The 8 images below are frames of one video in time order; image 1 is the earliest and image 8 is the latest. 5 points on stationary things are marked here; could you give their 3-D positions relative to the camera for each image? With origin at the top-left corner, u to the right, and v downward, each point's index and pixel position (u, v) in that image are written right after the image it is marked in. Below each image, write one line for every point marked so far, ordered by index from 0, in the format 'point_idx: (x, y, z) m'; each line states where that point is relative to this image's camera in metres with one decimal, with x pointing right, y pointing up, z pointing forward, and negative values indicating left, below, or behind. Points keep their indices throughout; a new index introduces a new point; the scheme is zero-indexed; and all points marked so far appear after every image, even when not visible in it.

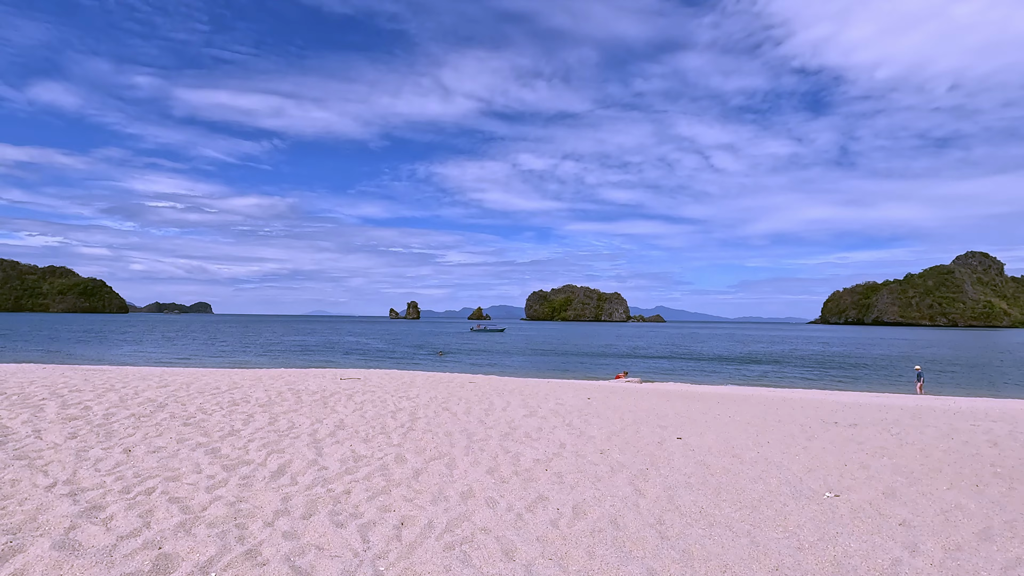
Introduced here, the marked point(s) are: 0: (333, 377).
0: (-5.5, -2.7, +15.4) m
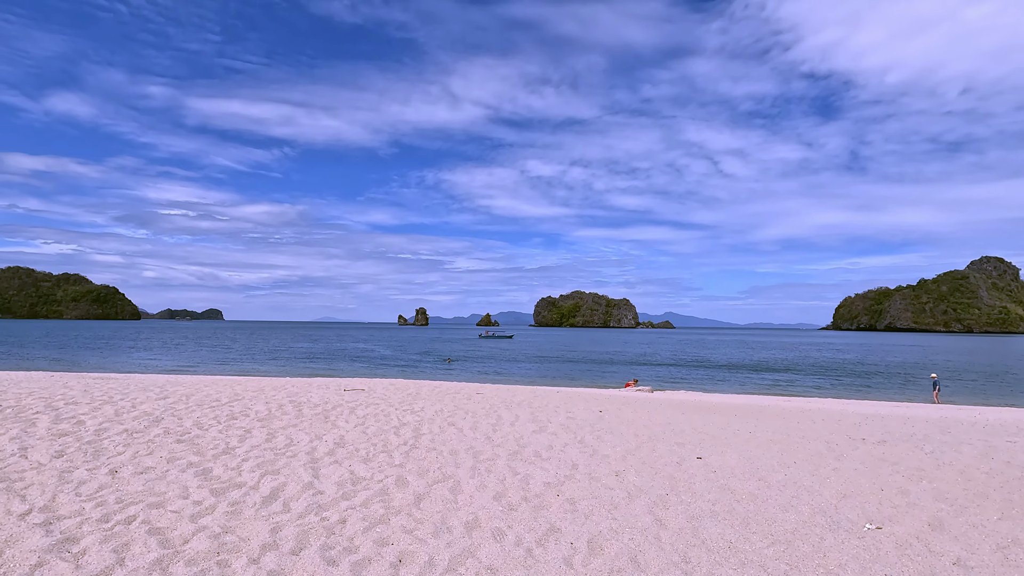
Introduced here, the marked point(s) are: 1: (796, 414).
0: (-5.2, -2.9, +15.0) m
1: (+8.8, -3.8, +15.6) m
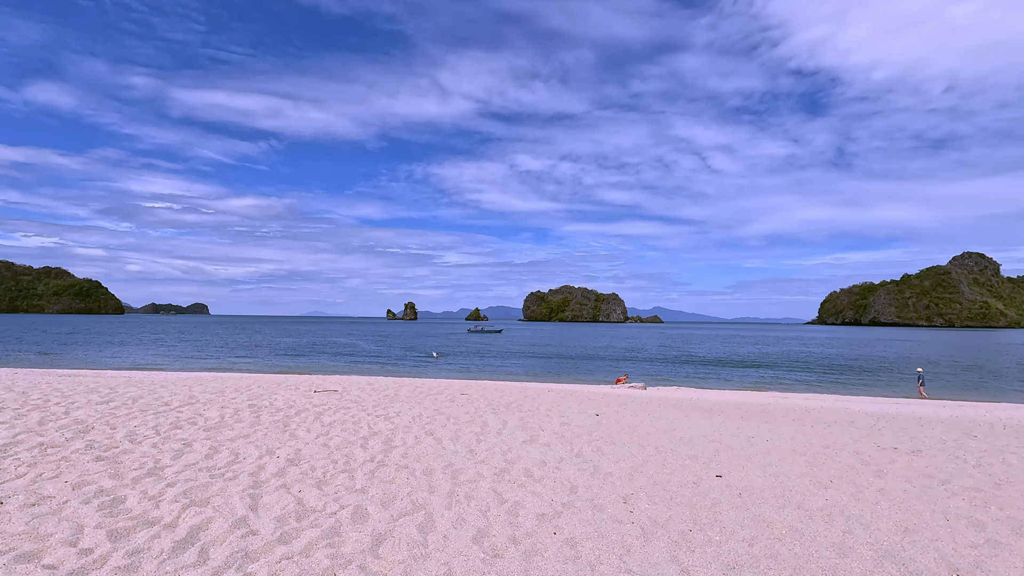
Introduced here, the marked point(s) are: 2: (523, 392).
0: (-5.5, -2.7, +13.7) m
1: (+8.5, -3.6, +14.6) m
2: (+0.4, -3.7, +18.0) m
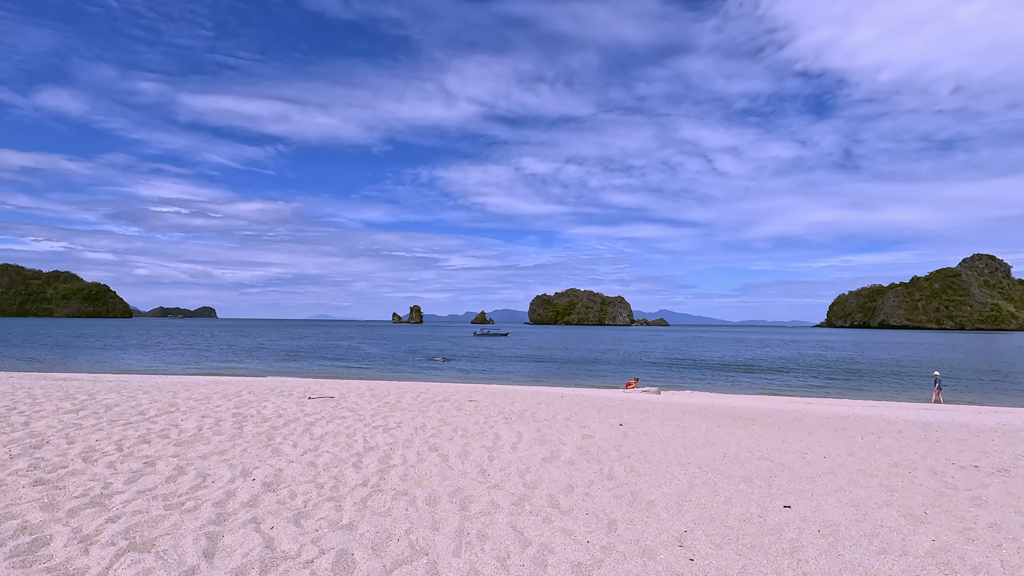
0: (-5.2, -2.6, +12.7) m
1: (+8.8, -3.5, +13.4) m
2: (+0.7, -3.6, +16.9) m
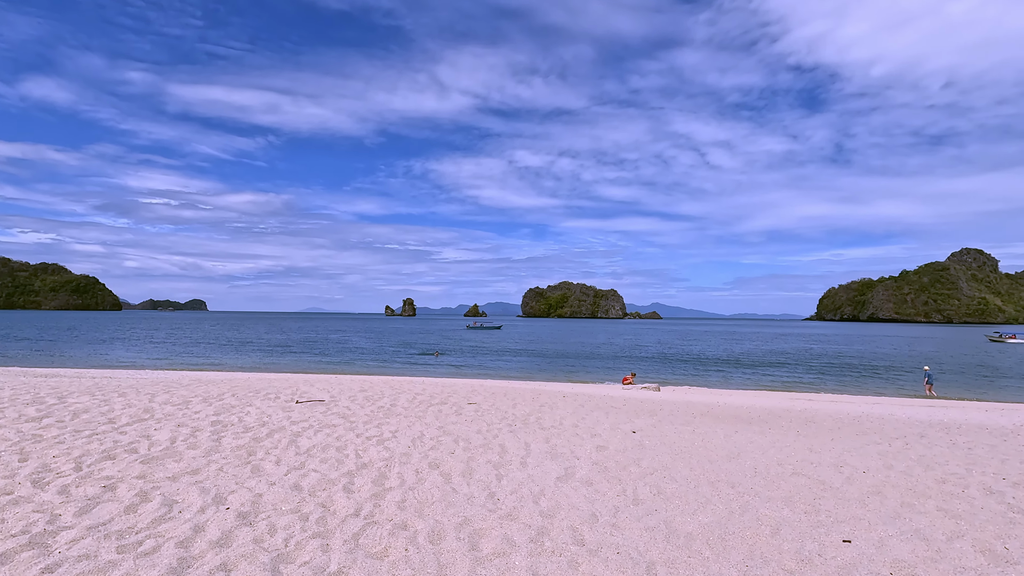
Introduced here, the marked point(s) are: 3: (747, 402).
0: (-5.2, -2.5, +11.9) m
1: (+8.8, -3.5, +12.8) m
2: (+0.7, -3.5, +16.2) m
3: (+8.9, -4.3, +19.3) m
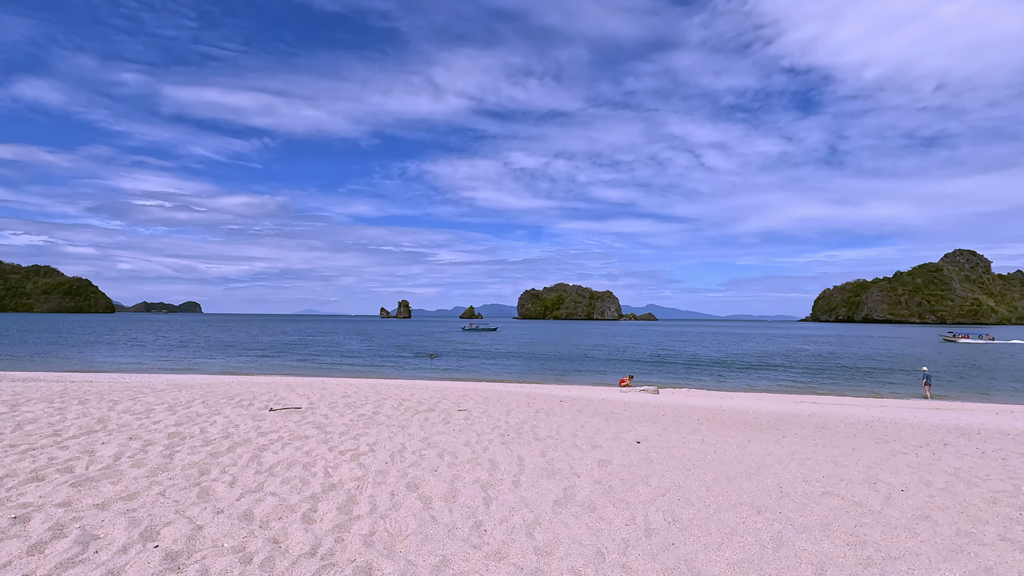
0: (-5.4, -2.5, +11.0) m
1: (+8.6, -3.4, +12.0) m
2: (+0.5, -3.4, +15.4) m
3: (+8.7, -4.3, +18.5) m
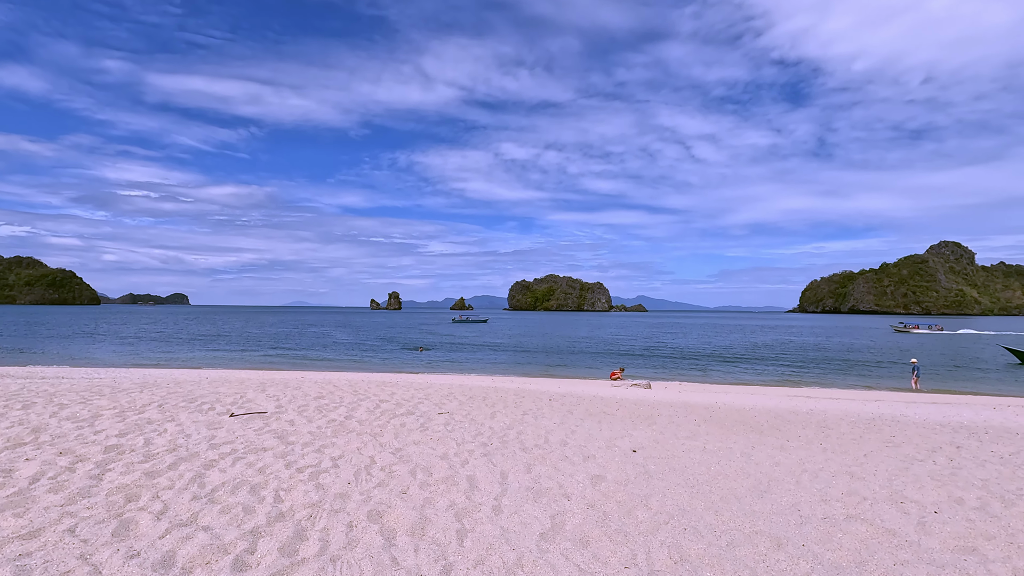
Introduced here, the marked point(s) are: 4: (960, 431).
0: (-5.6, -2.4, +10.2) m
1: (+8.3, -3.2, +11.4) m
2: (+0.2, -3.2, +14.6) m
3: (+8.2, -4.0, +18.0) m
4: (+10.5, -3.4, +12.0) m
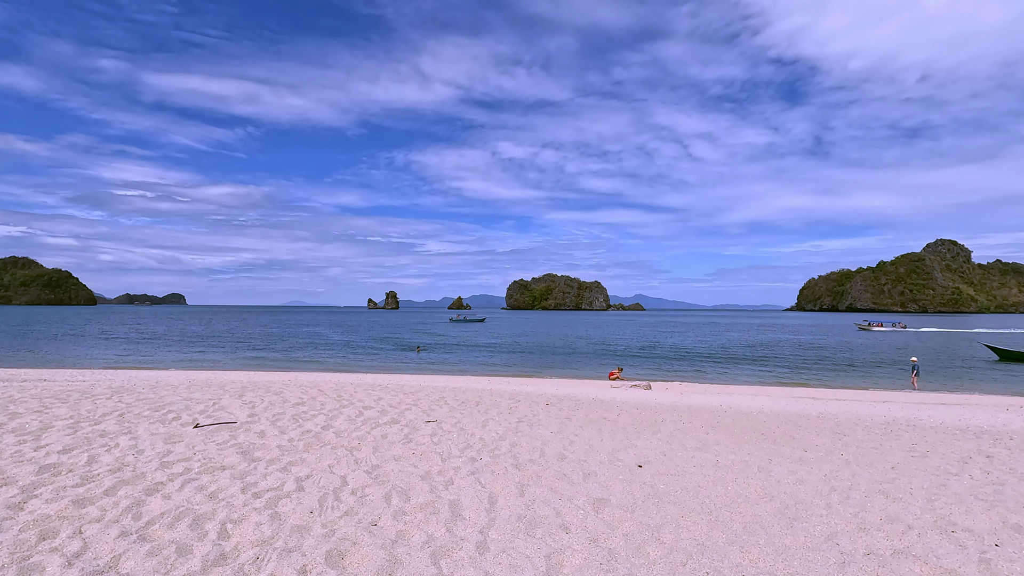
0: (-5.8, -2.3, +9.4) m
1: (+8.2, -3.2, +10.7) m
2: (0.0, -3.2, +13.9) m
3: (+8.1, -3.9, +17.2) m
4: (+10.4, -3.3, +11.3) m
